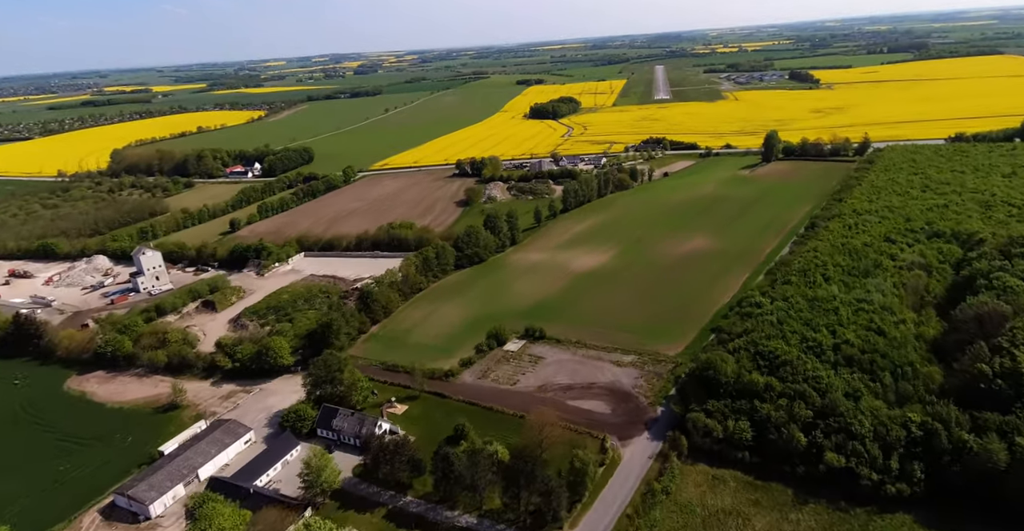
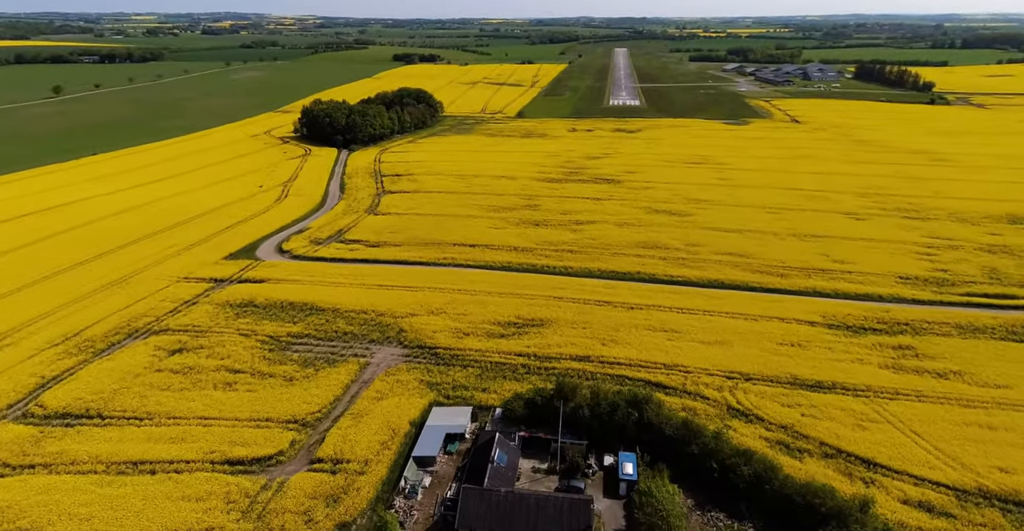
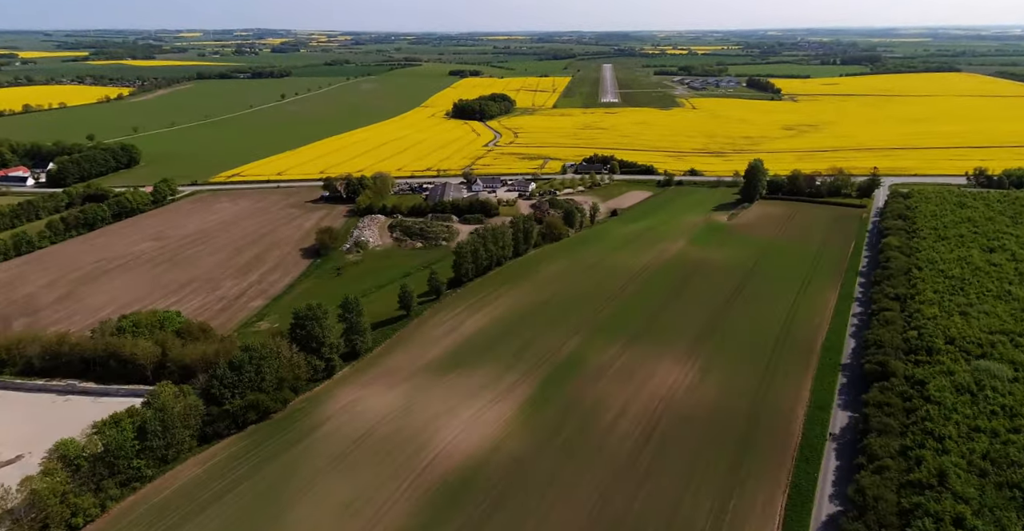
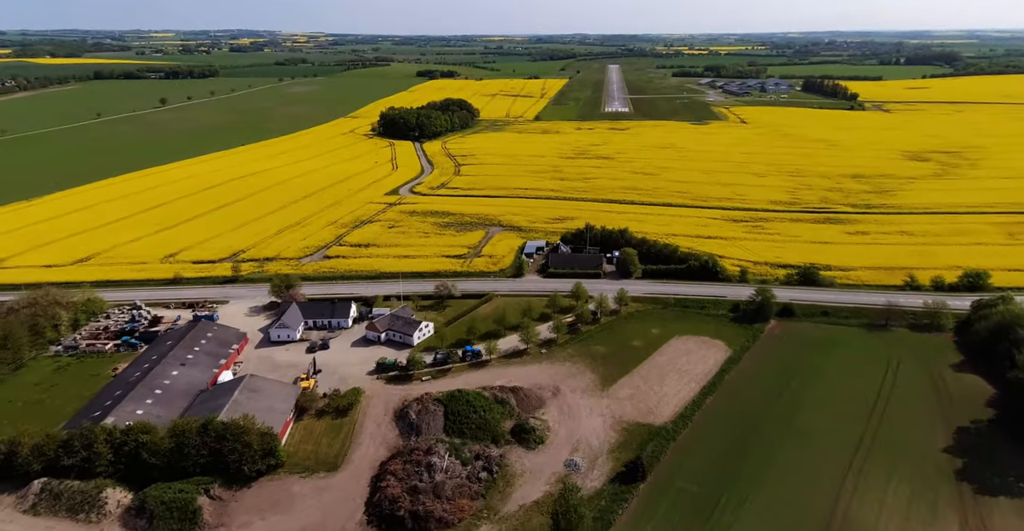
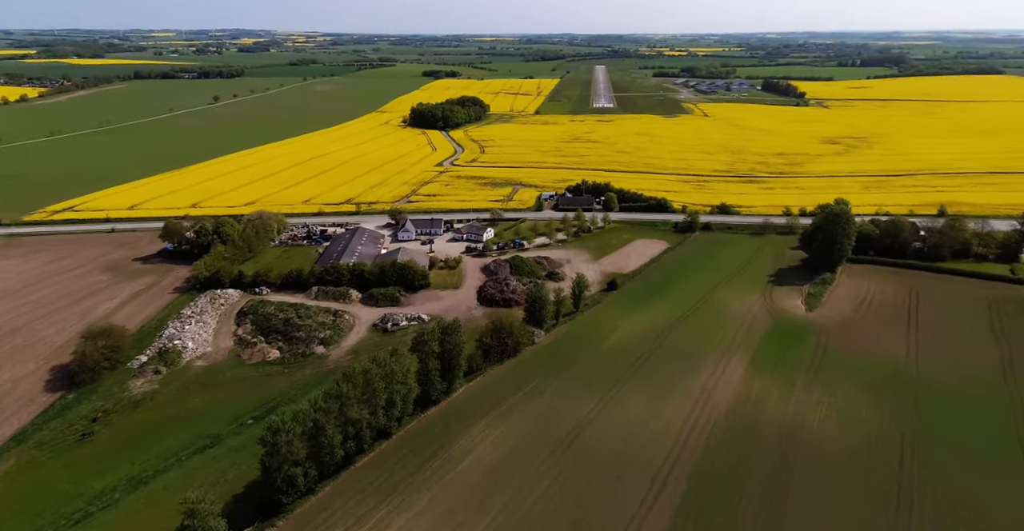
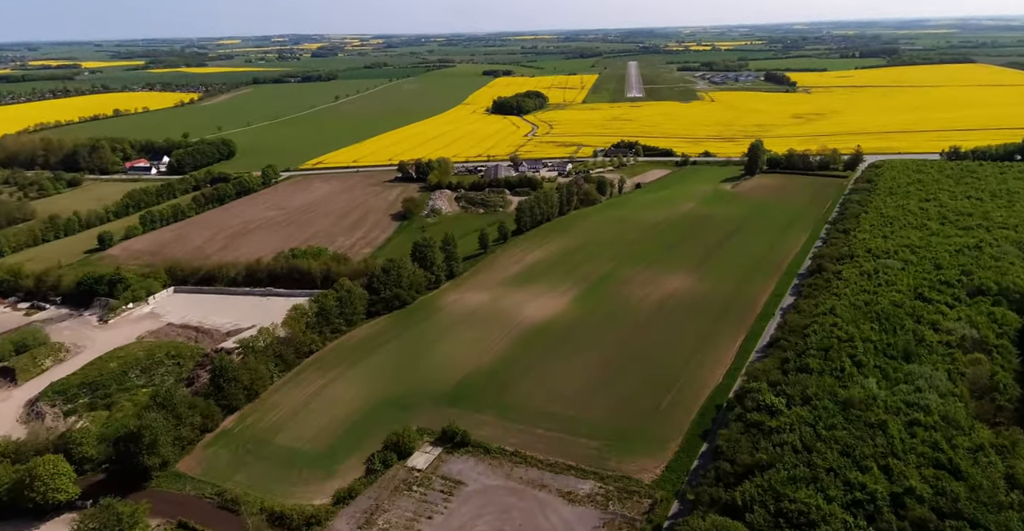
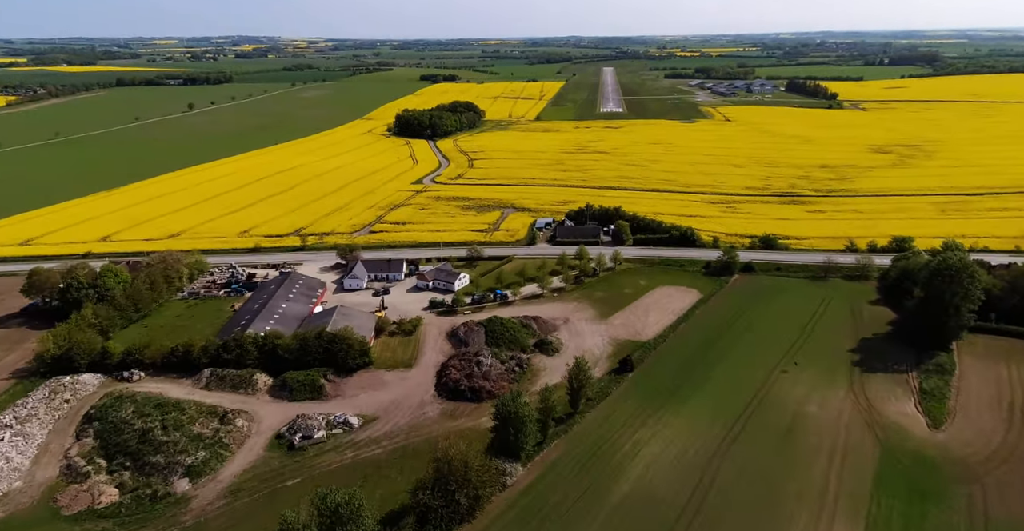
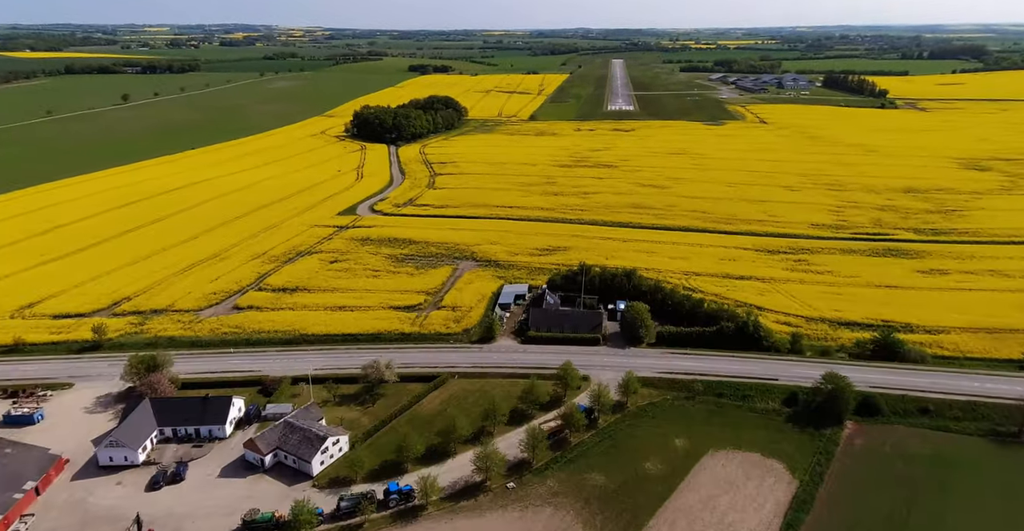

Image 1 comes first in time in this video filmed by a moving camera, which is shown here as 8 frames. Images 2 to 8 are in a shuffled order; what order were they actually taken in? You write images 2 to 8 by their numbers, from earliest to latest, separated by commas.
6, 3, 5, 7, 4, 8, 2
